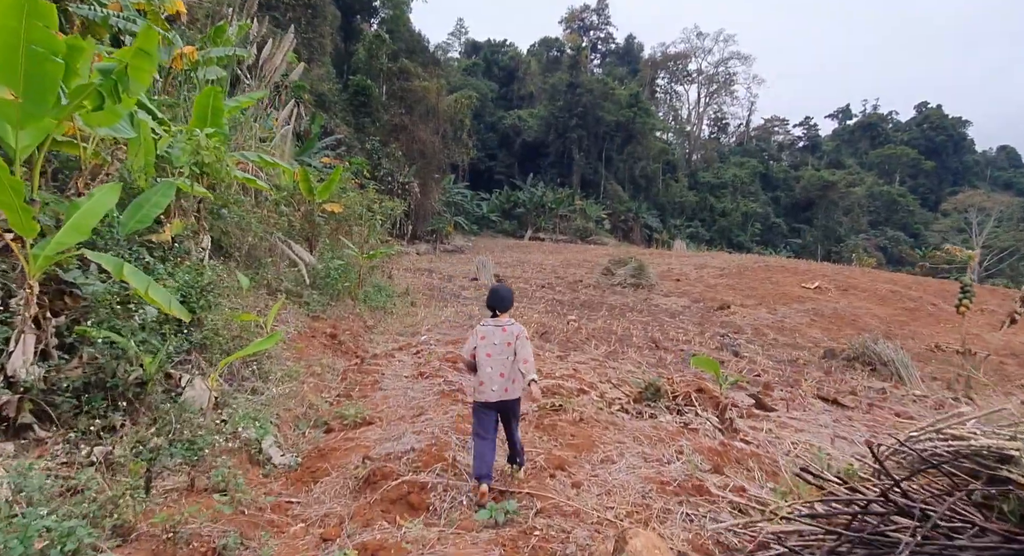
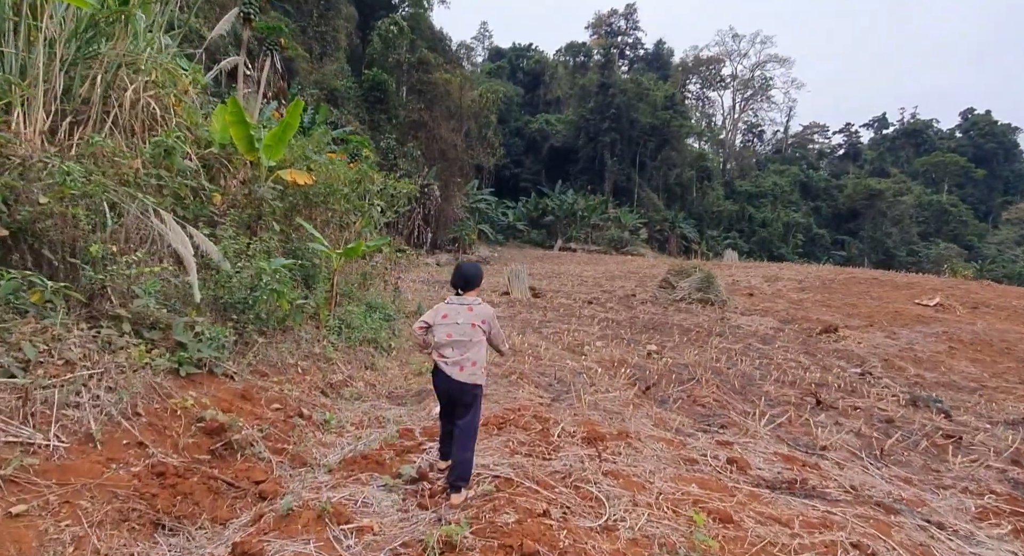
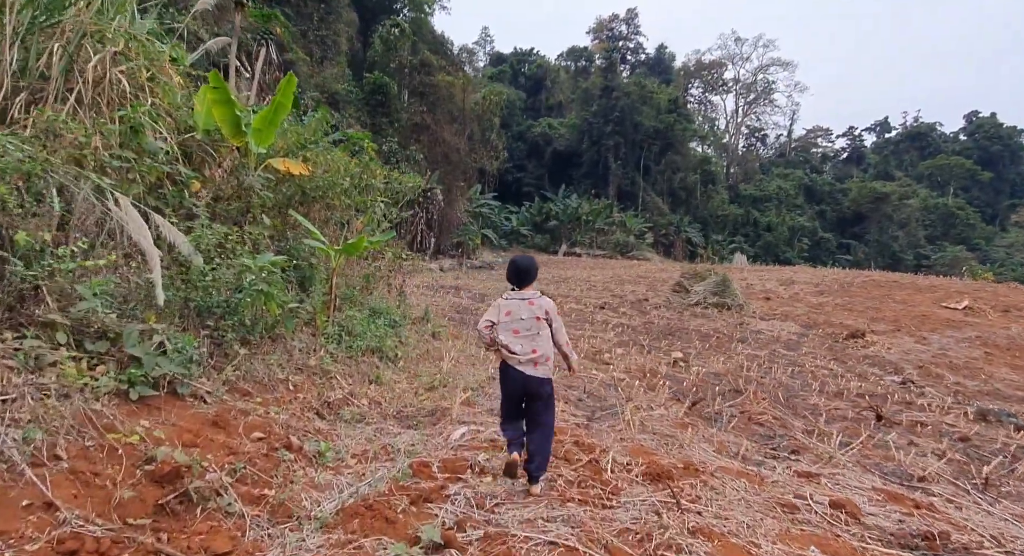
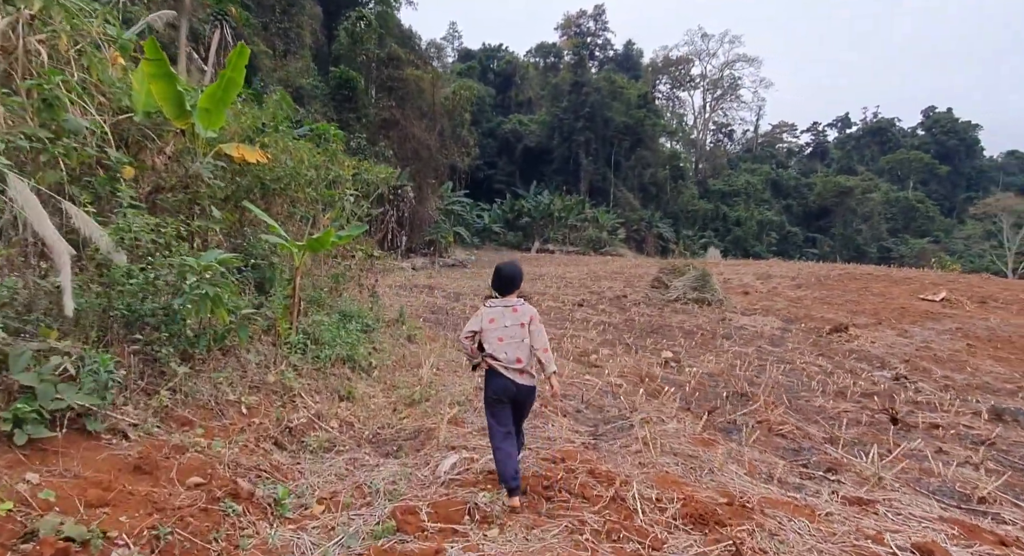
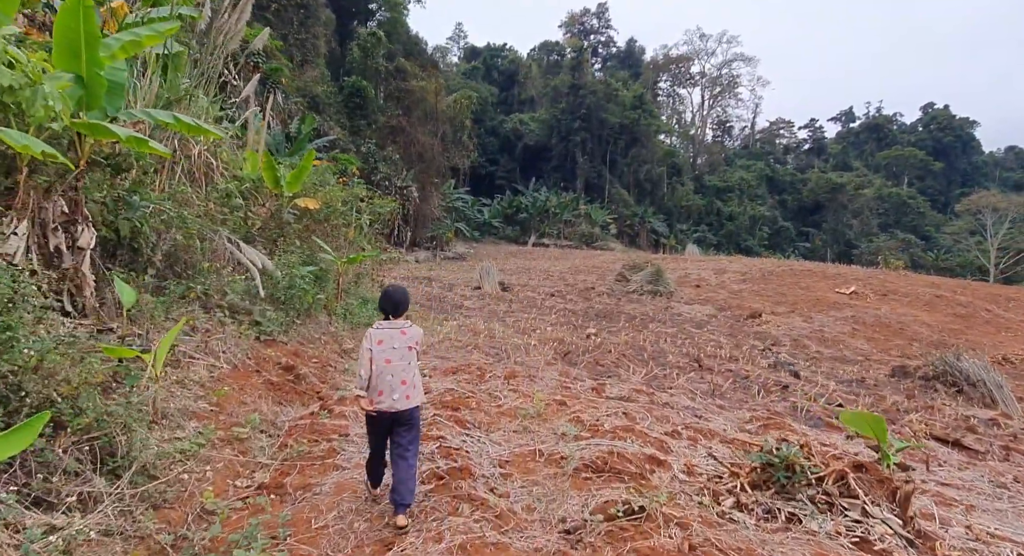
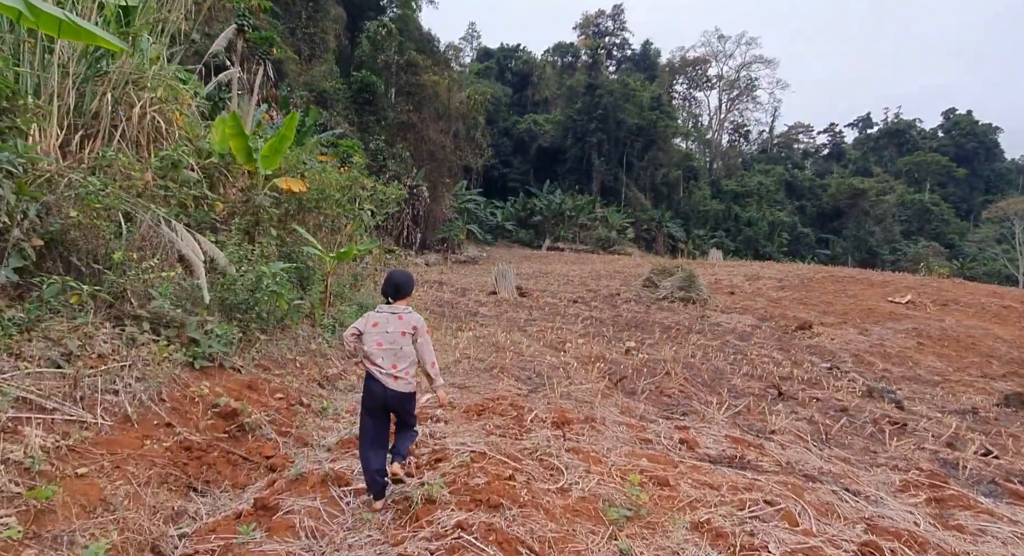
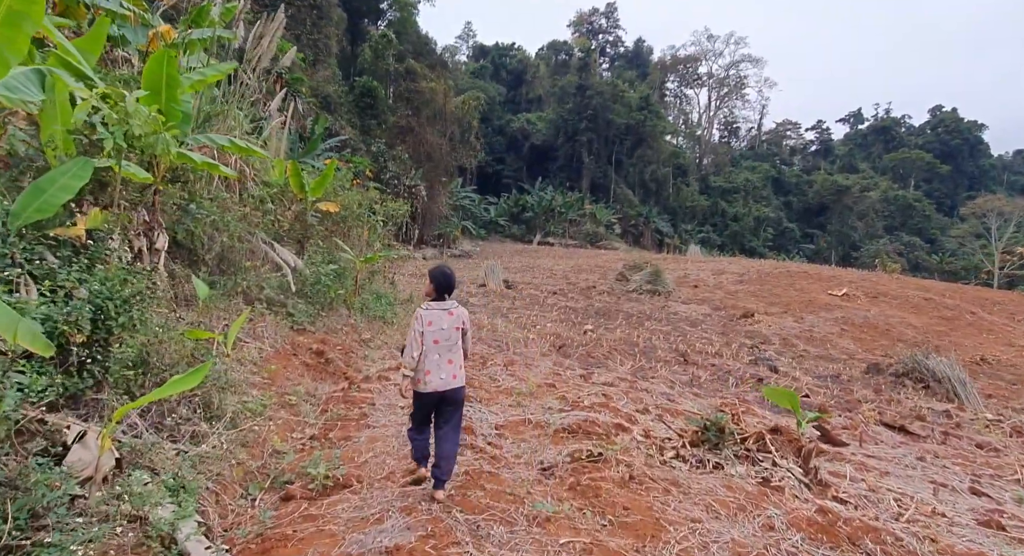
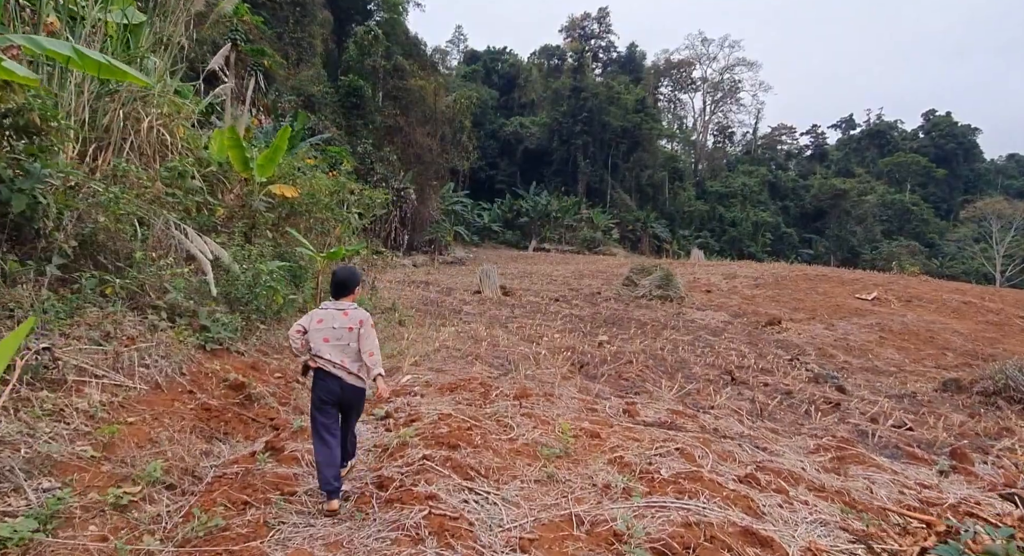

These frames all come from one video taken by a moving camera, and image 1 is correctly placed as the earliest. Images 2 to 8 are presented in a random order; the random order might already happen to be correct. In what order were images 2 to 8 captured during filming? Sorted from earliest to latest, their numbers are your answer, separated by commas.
7, 5, 8, 6, 2, 3, 4
